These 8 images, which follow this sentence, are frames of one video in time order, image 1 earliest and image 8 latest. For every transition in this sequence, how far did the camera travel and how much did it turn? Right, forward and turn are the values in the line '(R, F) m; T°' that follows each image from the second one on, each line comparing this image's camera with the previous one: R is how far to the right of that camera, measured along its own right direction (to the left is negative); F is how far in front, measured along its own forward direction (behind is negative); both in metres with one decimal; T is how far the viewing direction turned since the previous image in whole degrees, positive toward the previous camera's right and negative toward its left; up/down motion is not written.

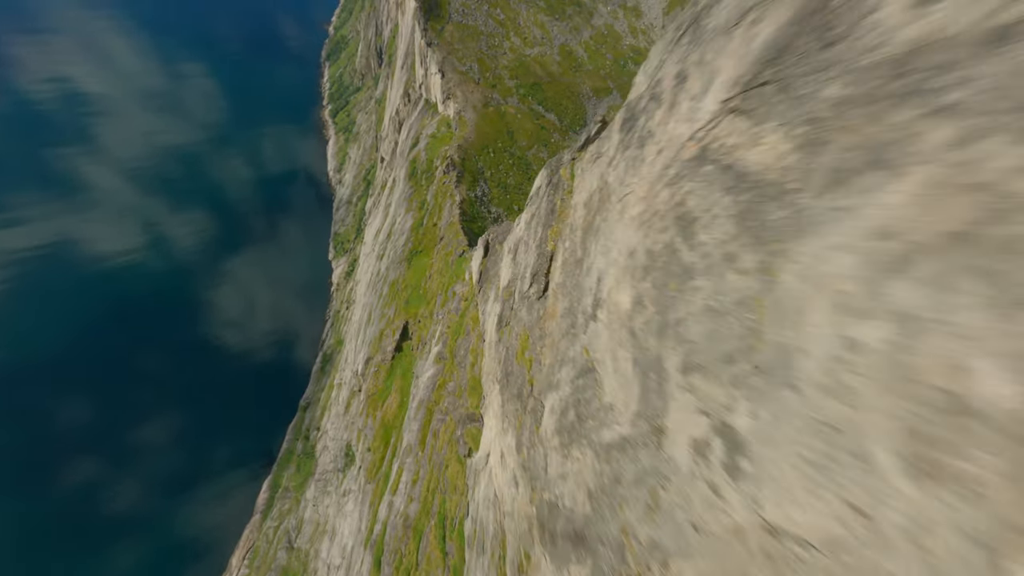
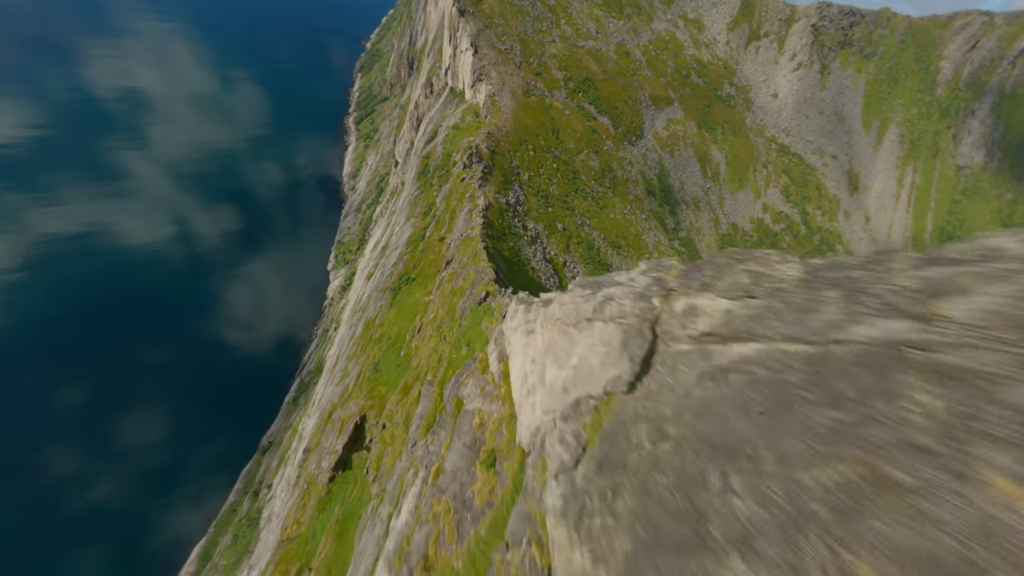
(-5.0, +24.0) m; -2°
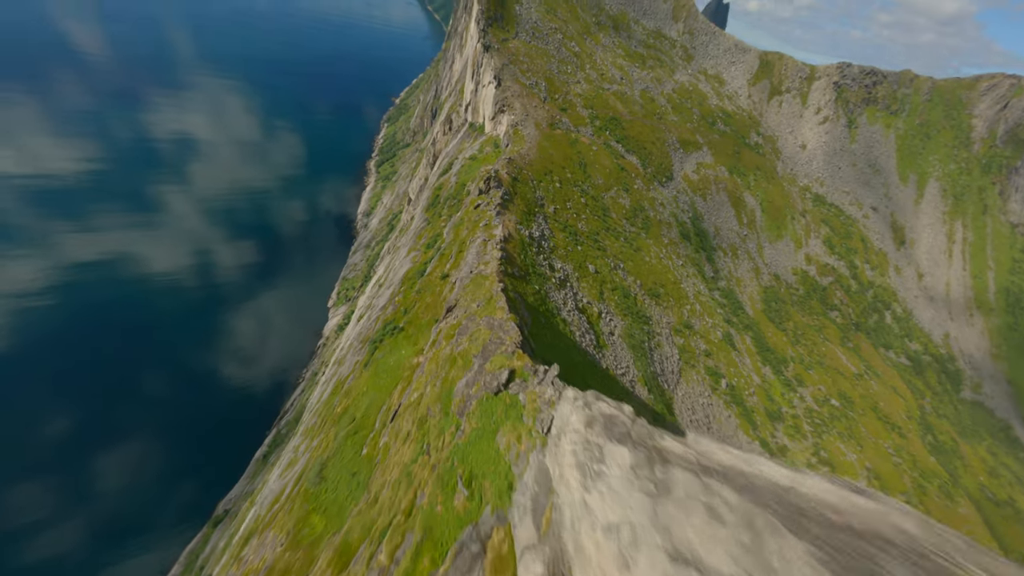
(-1.8, +11.3) m; -2°
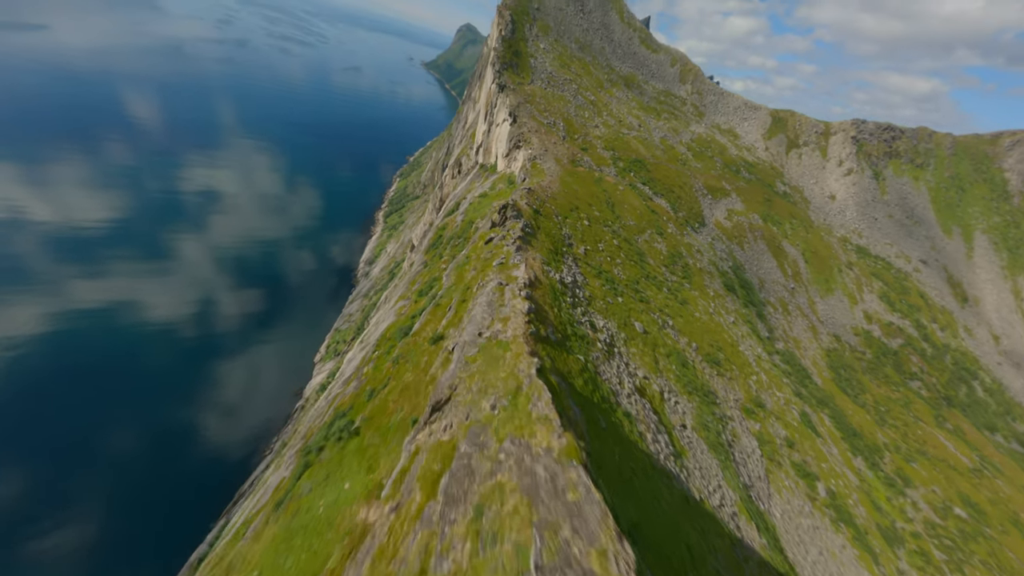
(-1.8, +12.3) m; -1°
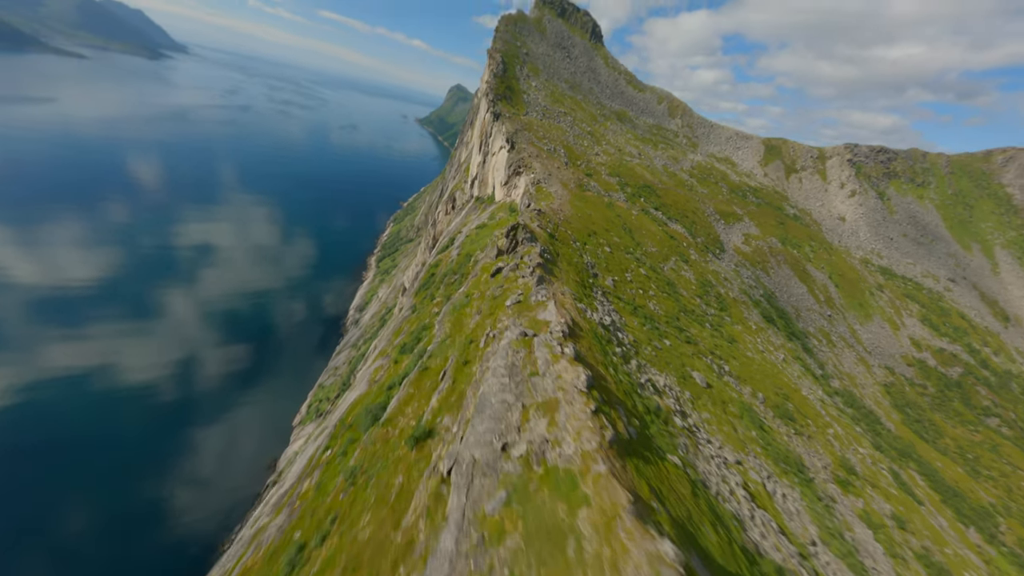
(-1.5, +8.6) m; +1°
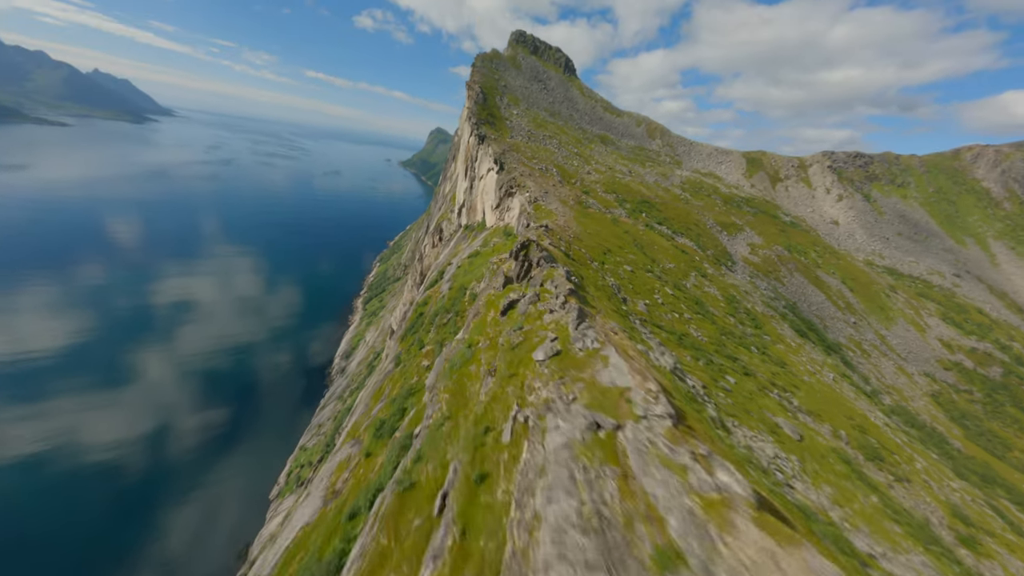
(-1.4, +6.6) m; +2°
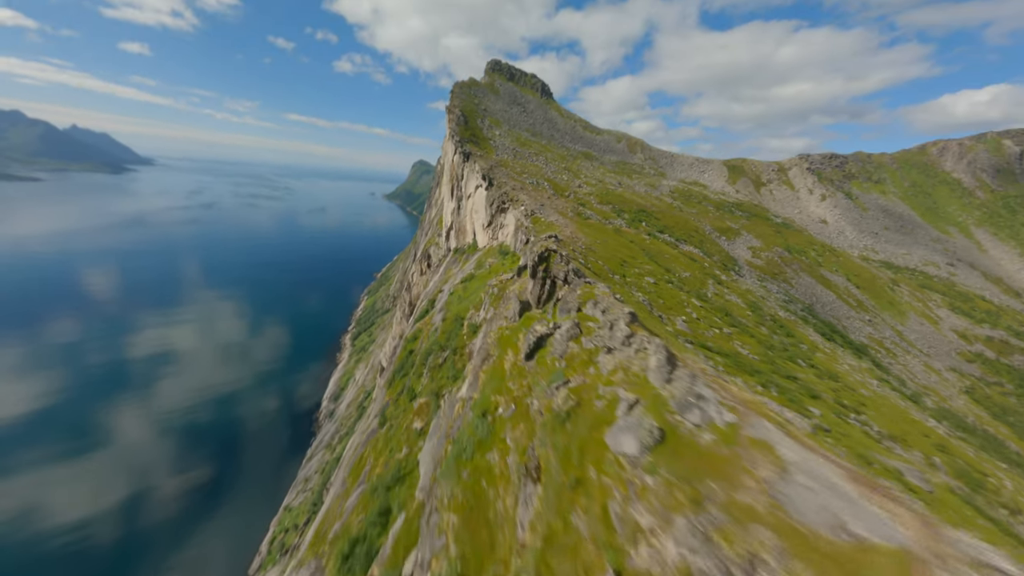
(-1.2, +5.0) m; +2°
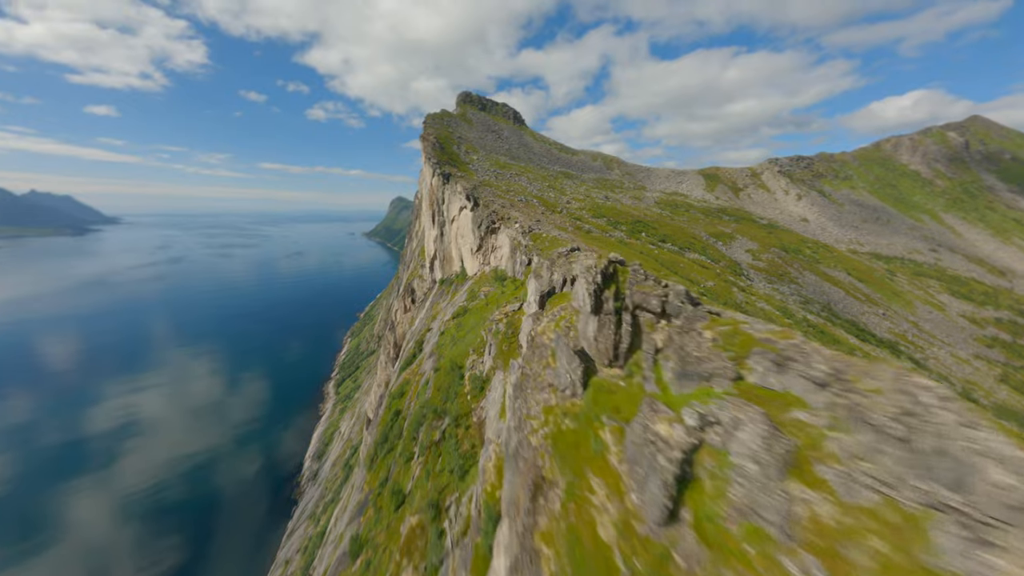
(-1.5, +5.9) m; +3°
